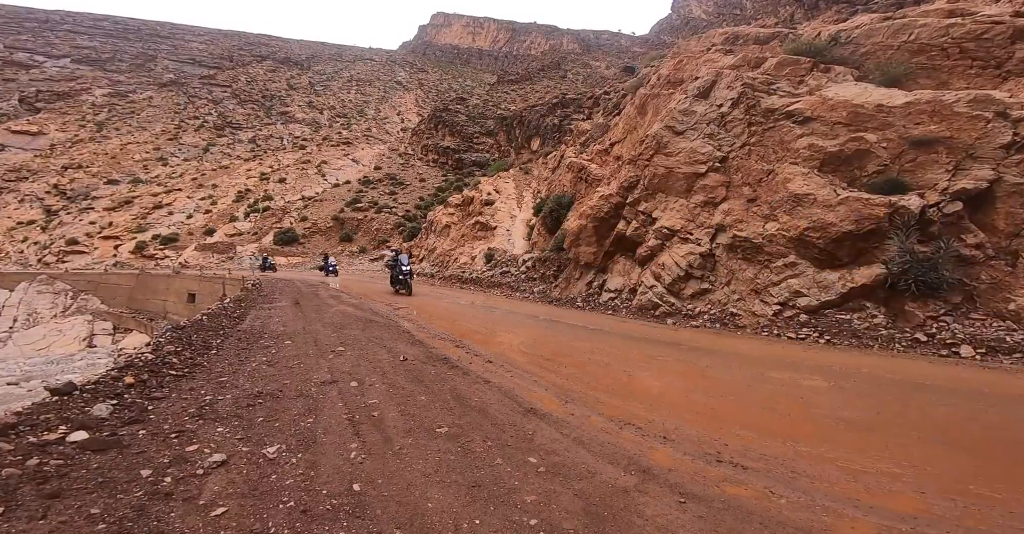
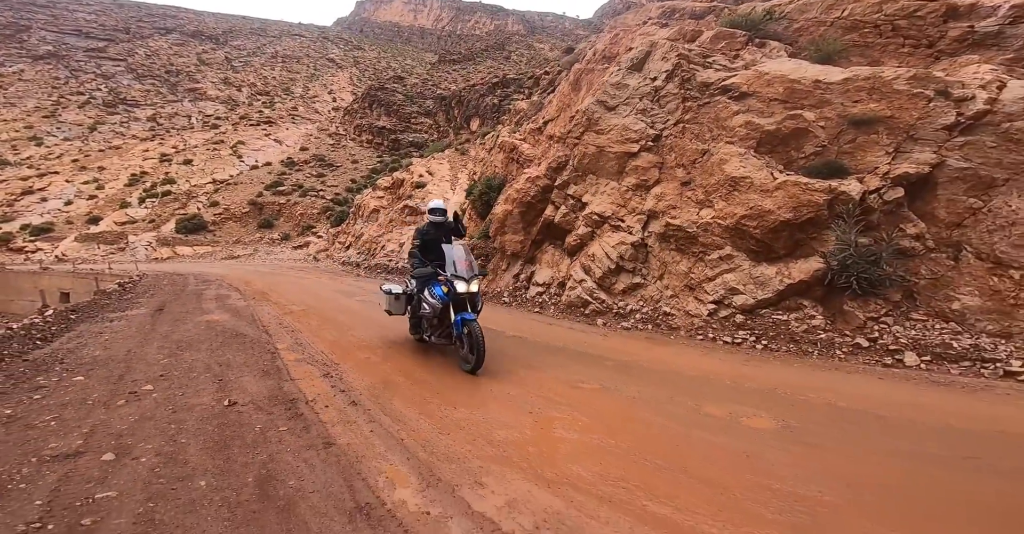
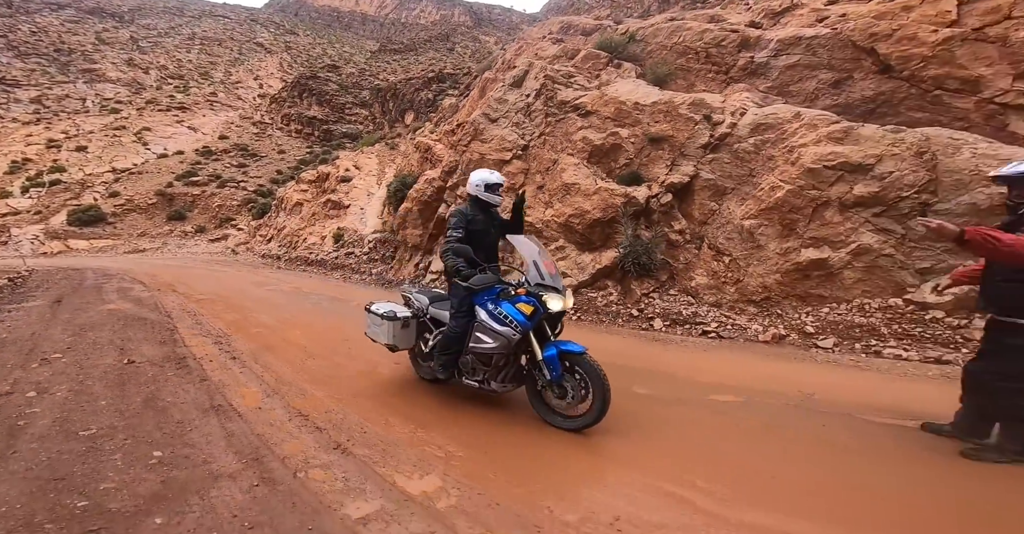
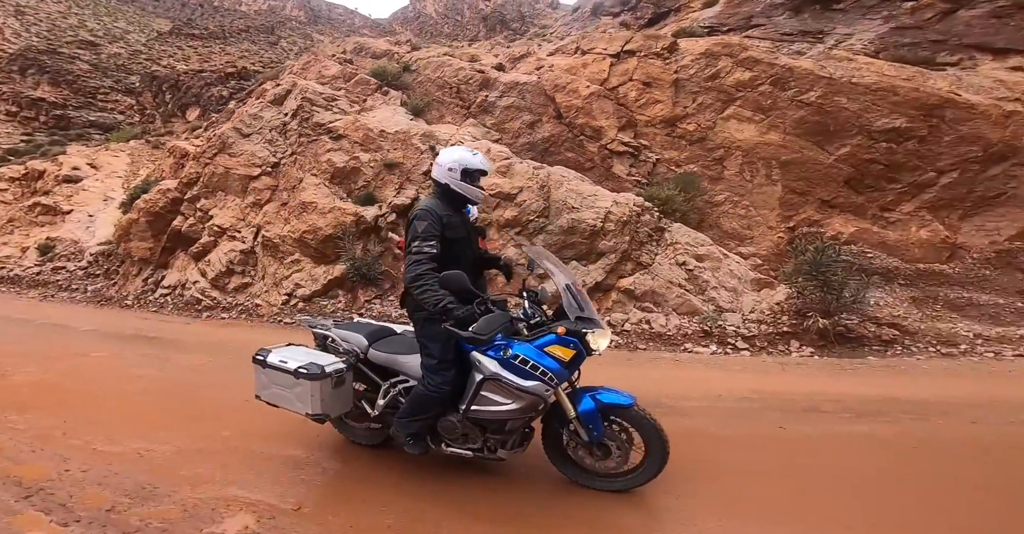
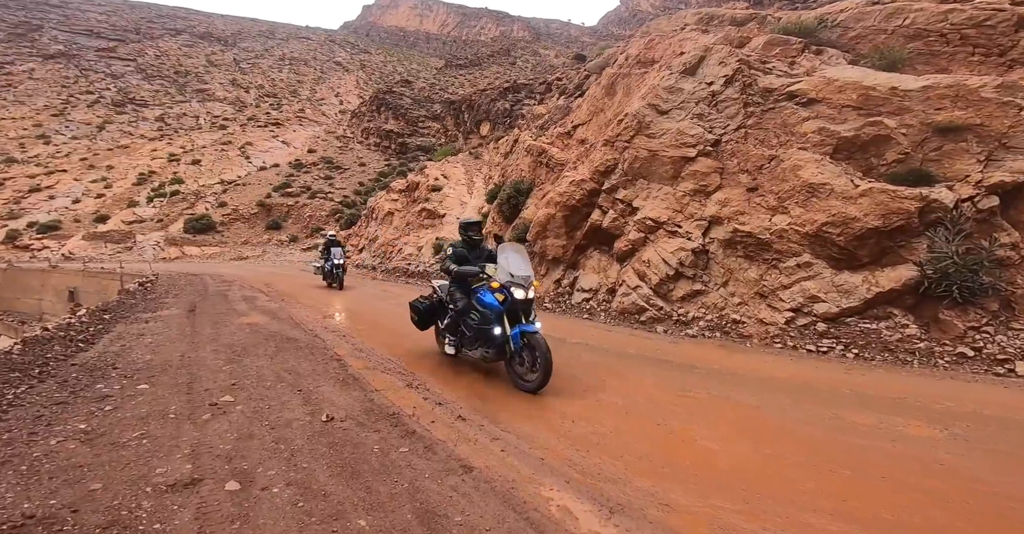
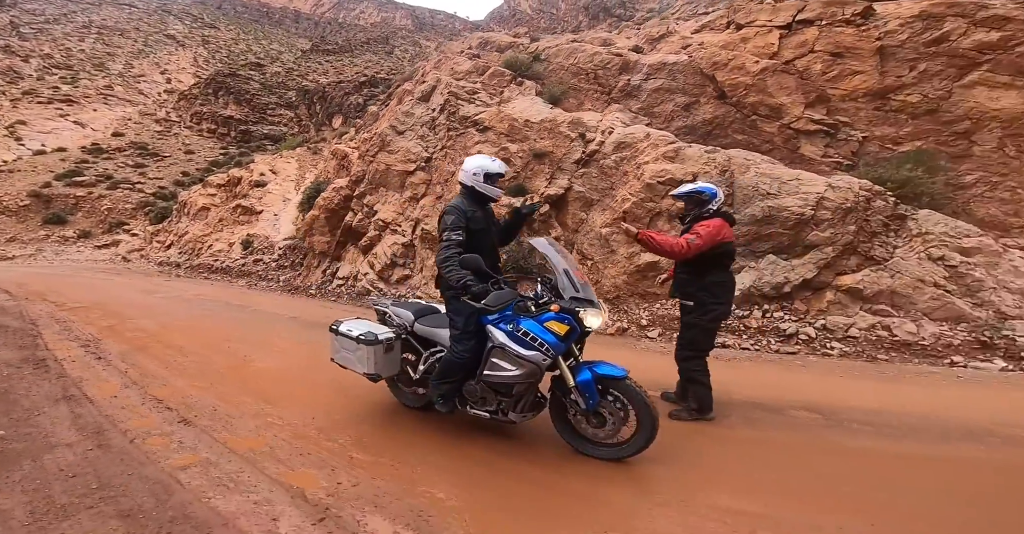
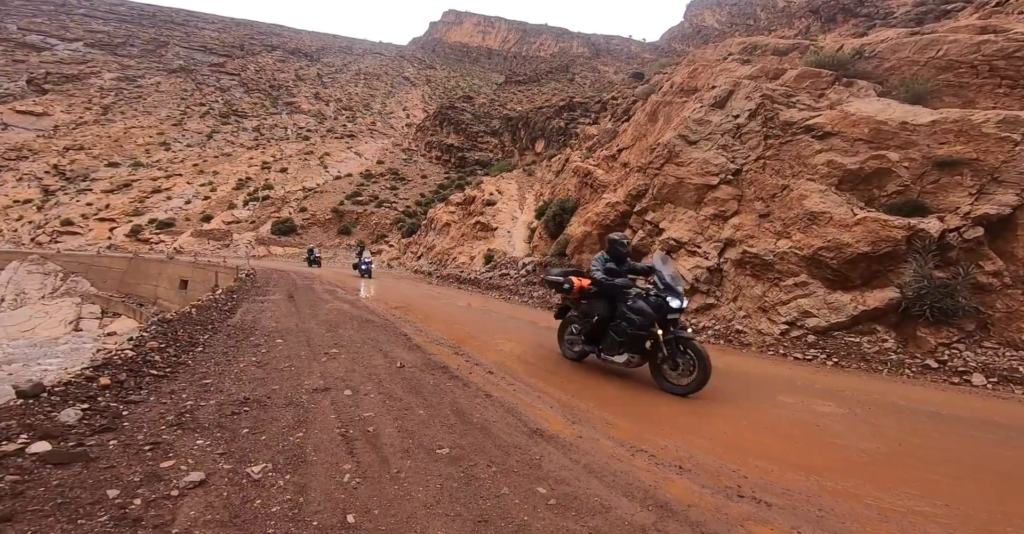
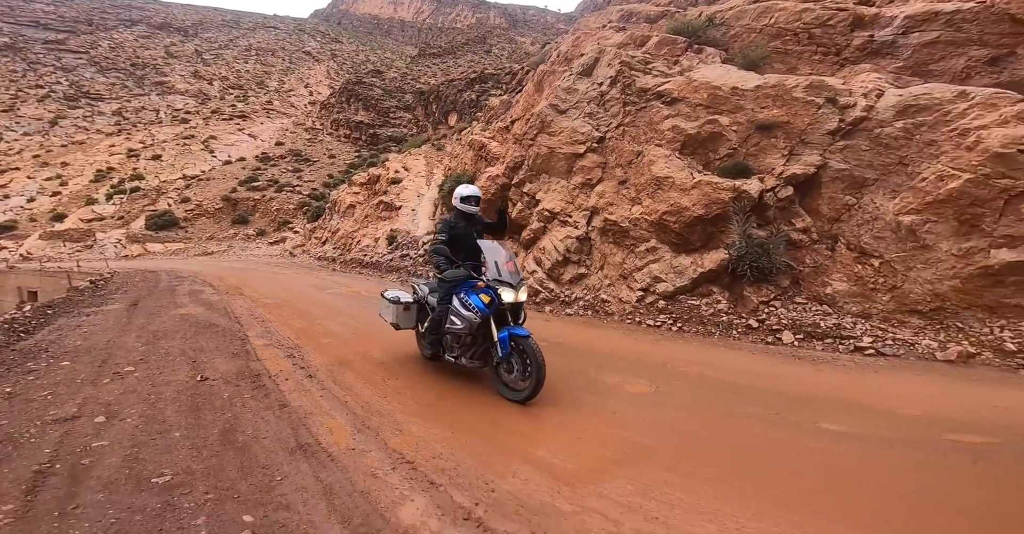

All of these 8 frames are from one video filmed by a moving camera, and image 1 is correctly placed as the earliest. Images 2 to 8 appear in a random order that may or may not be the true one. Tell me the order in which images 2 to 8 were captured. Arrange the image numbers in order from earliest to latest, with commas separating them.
7, 5, 2, 8, 3, 6, 4
